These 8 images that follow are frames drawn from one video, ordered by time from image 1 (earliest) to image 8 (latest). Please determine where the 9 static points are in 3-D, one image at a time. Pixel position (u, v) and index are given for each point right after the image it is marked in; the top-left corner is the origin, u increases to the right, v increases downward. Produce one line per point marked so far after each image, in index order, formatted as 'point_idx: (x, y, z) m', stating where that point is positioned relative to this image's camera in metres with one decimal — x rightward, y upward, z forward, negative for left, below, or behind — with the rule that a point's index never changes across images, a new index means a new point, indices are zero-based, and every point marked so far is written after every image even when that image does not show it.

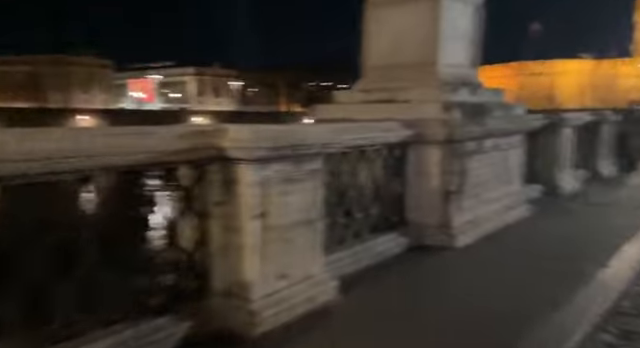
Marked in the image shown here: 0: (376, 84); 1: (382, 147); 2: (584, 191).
0: (+0.5, +0.9, +4.4) m
1: (+0.5, +0.2, +3.6) m
2: (+4.8, -0.3, +8.1) m
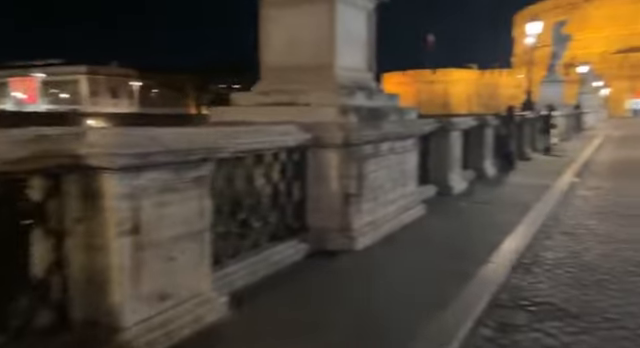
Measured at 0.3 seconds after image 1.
0: (-0.4, +0.8, +4.3) m
1: (-0.3, +0.2, +3.5) m
2: (+3.0, -0.3, +8.8) m
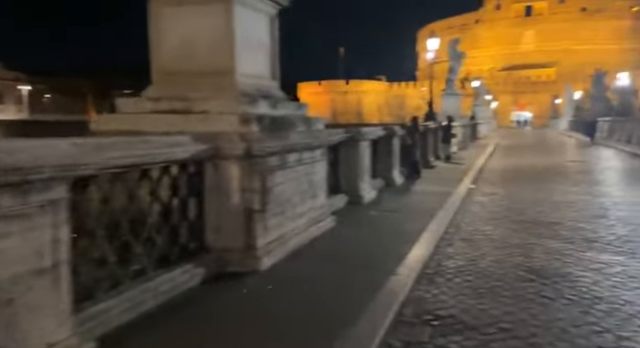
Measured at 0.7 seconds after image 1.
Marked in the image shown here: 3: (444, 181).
0: (-1.3, +0.7, +3.9) m
1: (-1.0, +0.1, +3.1) m
2: (+1.2, -0.5, +8.9) m
3: (+3.4, -0.2, +12.6) m
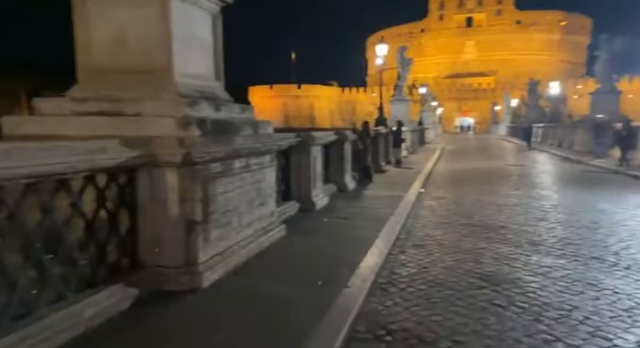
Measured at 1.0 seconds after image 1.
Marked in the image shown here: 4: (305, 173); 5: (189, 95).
0: (-1.7, +0.6, +3.5) m
1: (-1.4, 0.0, +2.8) m
2: (+0.2, -0.6, +8.8) m
3: (+2.1, -0.3, +12.7) m
4: (-0.3, 0.0, +8.0) m
5: (-1.0, +0.6, +3.6) m
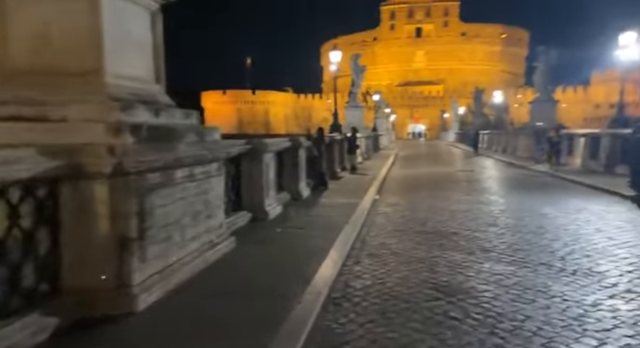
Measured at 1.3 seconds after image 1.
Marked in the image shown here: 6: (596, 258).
0: (-2.1, +0.5, +3.1) m
1: (-1.7, -0.1, +2.4) m
2: (-0.7, -0.8, +8.6) m
3: (+0.8, -0.5, +12.6) m
4: (-1.1, -0.1, +7.7) m
5: (-1.4, +0.5, +3.2) m
6: (+3.6, -1.1, +5.9) m
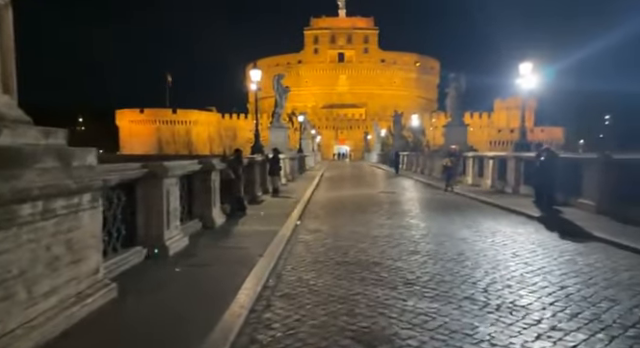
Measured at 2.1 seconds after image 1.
0: (-2.7, +0.3, +2.1) m
1: (-2.1, -0.3, +1.5) m
2: (-2.2, -1.2, +7.6) m
3: (-1.4, -1.2, +11.9) m
4: (-2.4, -0.6, +6.8) m
5: (-2.0, +0.3, +2.3) m
6: (+2.5, -1.4, +5.6) m
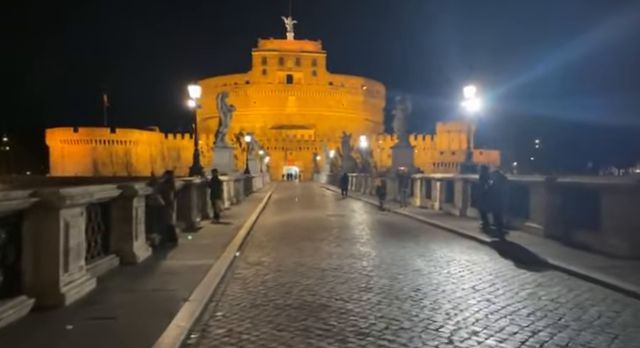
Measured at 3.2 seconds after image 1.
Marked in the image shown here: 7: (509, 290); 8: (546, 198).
0: (-3.0, +0.2, +0.8) m
1: (-2.3, -0.4, +0.2) m
2: (-3.0, -1.6, +6.3) m
3: (-2.8, -1.8, +10.6) m
4: (-3.2, -0.9, +5.4) m
5: (-2.3, +0.1, +1.1) m
6: (+1.8, -1.7, +4.8) m
7: (+2.9, -1.8, +7.0) m
8: (+6.6, -0.7, +13.3) m
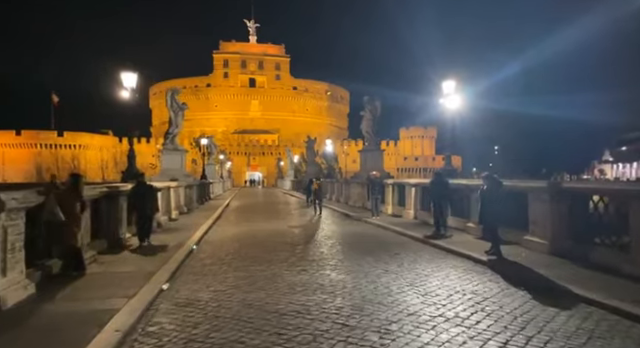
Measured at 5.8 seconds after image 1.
0: (-2.9, +0.2, -1.9) m
1: (-2.3, -0.3, -2.4) m
2: (-3.4, -1.7, +3.5) m
3: (-3.5, -1.8, +7.8) m
4: (-3.6, -0.9, +2.7) m
5: (-2.3, +0.2, -1.6) m
6: (+1.5, -1.7, +2.5) m
7: (+2.5, -1.8, +4.7) m
8: (+5.6, -0.8, +11.2) m
